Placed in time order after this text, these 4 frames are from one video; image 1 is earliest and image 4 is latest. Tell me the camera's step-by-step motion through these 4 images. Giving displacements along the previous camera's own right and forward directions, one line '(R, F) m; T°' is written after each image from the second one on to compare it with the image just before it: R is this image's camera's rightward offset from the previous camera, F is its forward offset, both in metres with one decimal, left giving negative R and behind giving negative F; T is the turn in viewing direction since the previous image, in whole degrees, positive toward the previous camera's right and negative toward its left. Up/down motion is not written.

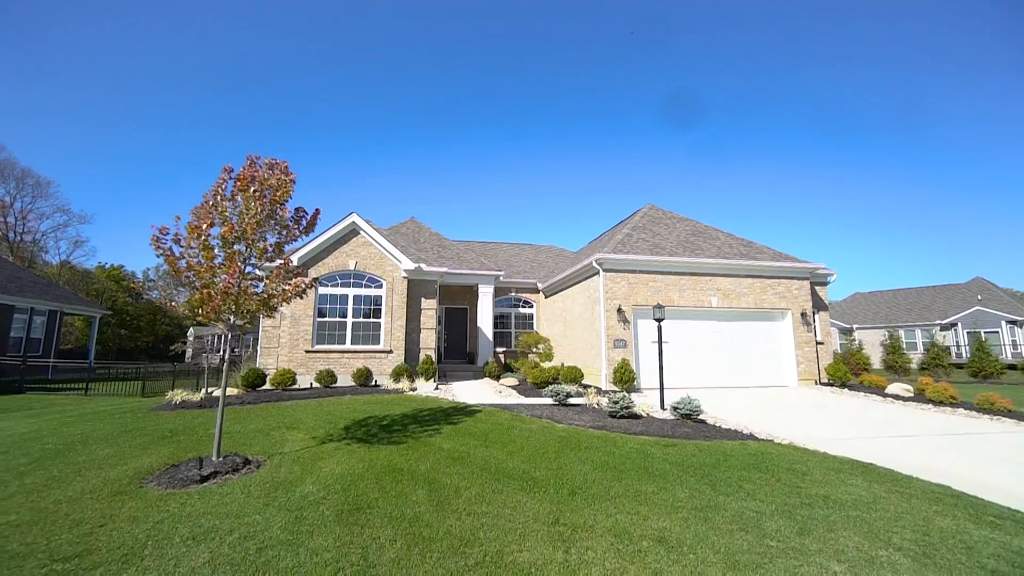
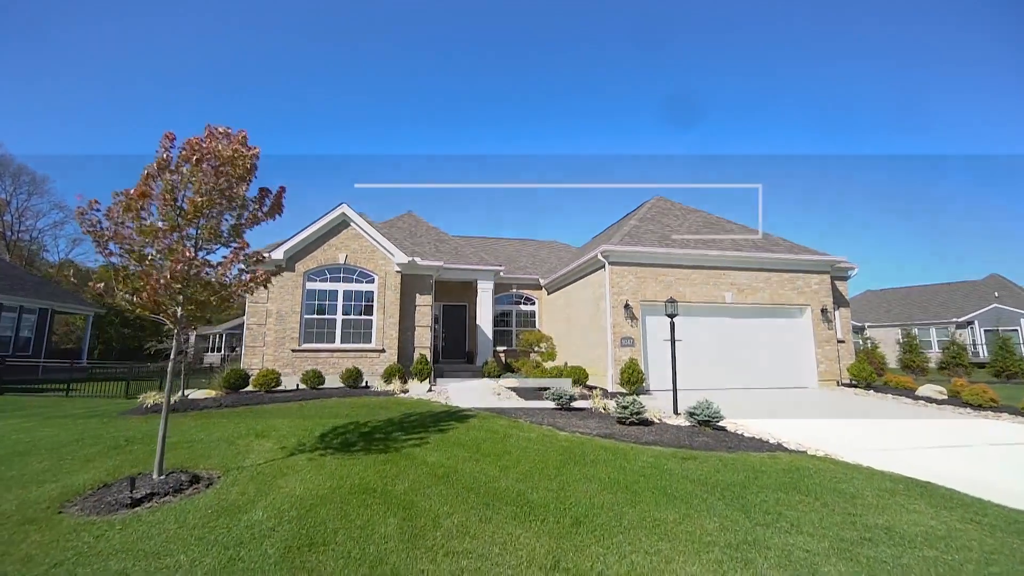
(+0.1, +0.9) m; 0°
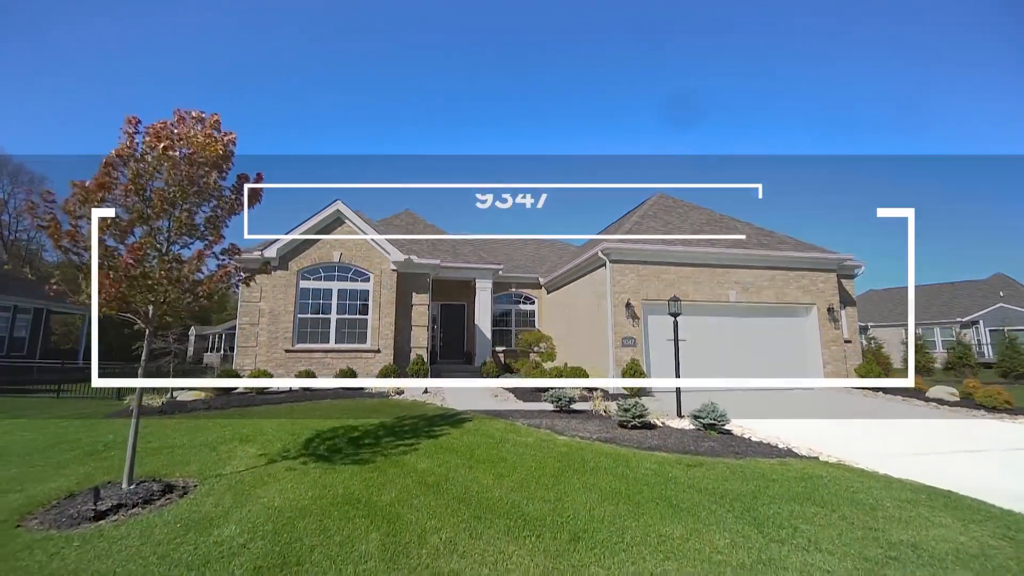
(+0.1, +0.3) m; 0°
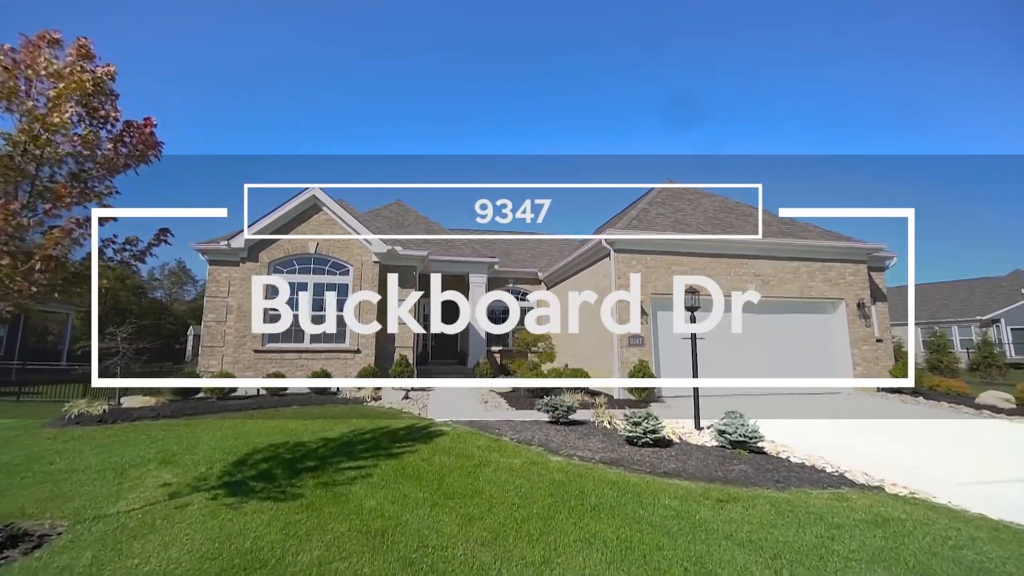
(+0.2, +1.3) m; 0°
